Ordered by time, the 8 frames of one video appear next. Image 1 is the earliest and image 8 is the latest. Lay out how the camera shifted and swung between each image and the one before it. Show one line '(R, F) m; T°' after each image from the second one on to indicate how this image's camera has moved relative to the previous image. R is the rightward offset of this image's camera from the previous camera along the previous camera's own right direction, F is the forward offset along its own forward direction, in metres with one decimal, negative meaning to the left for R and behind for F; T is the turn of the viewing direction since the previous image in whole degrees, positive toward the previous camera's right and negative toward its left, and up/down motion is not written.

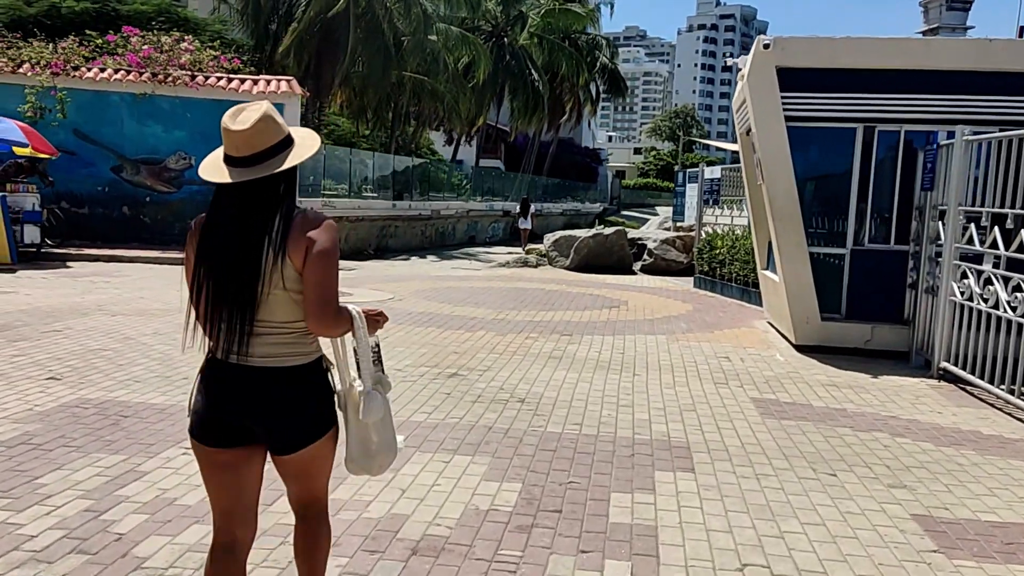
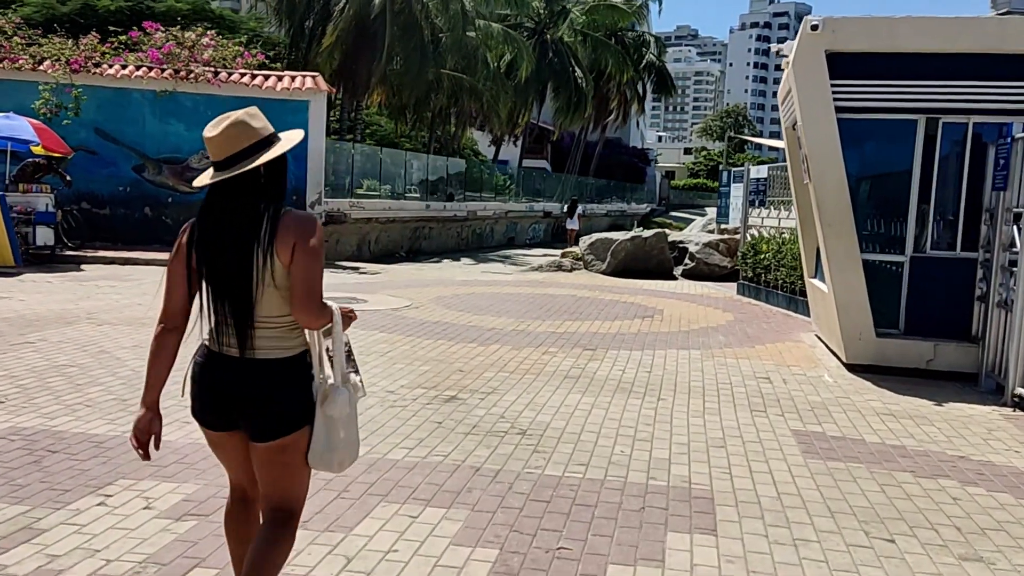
(+0.3, +1.0) m; -3°
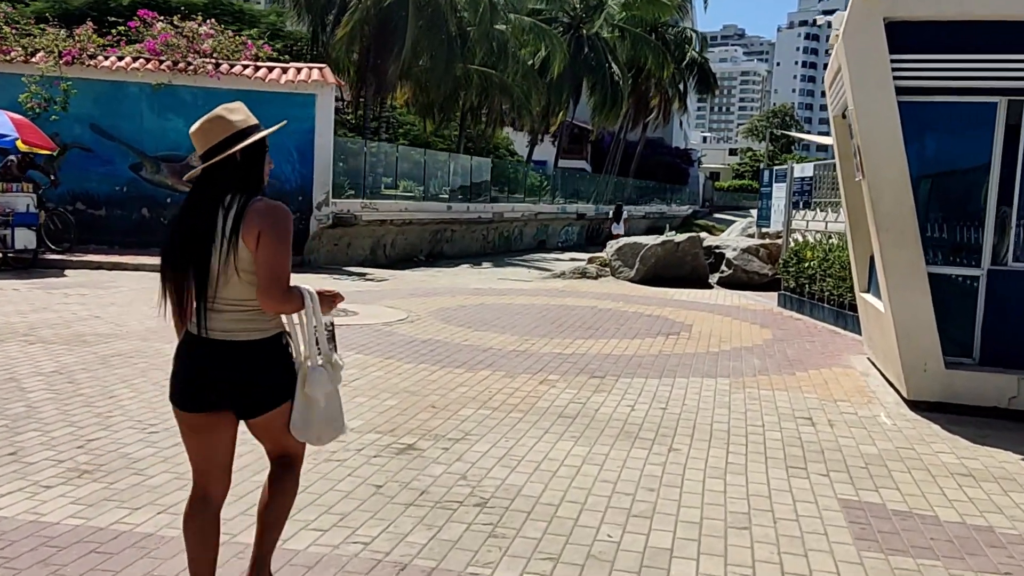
(+0.4, +1.5) m; -3°
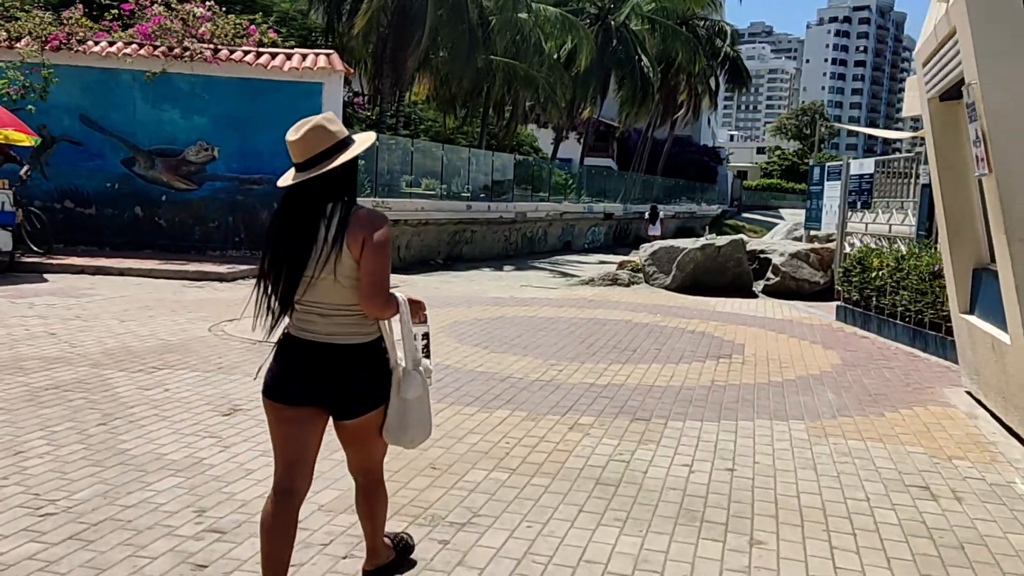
(0.0, +1.6) m; -1°
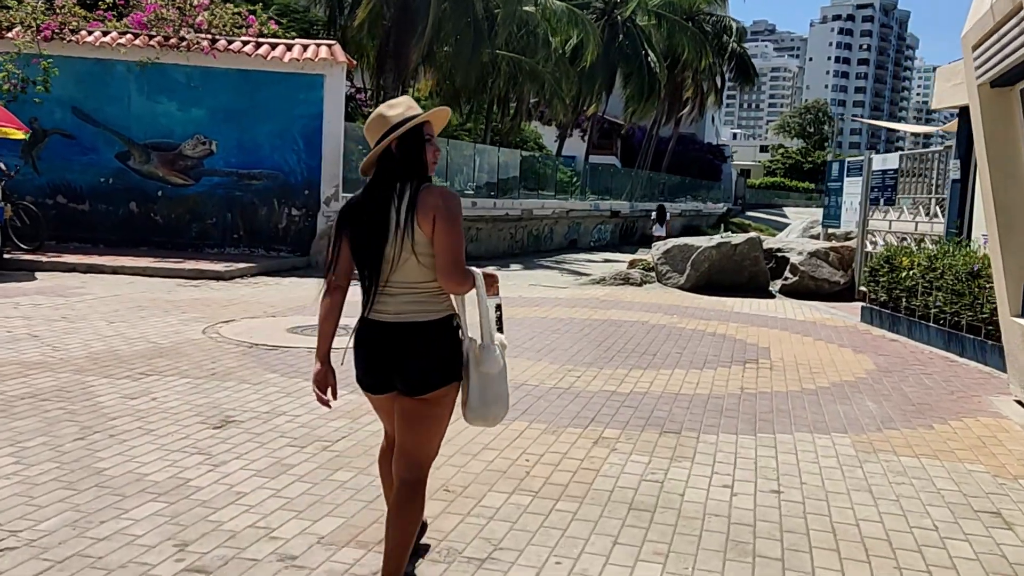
(-0.1, +0.6) m; 0°
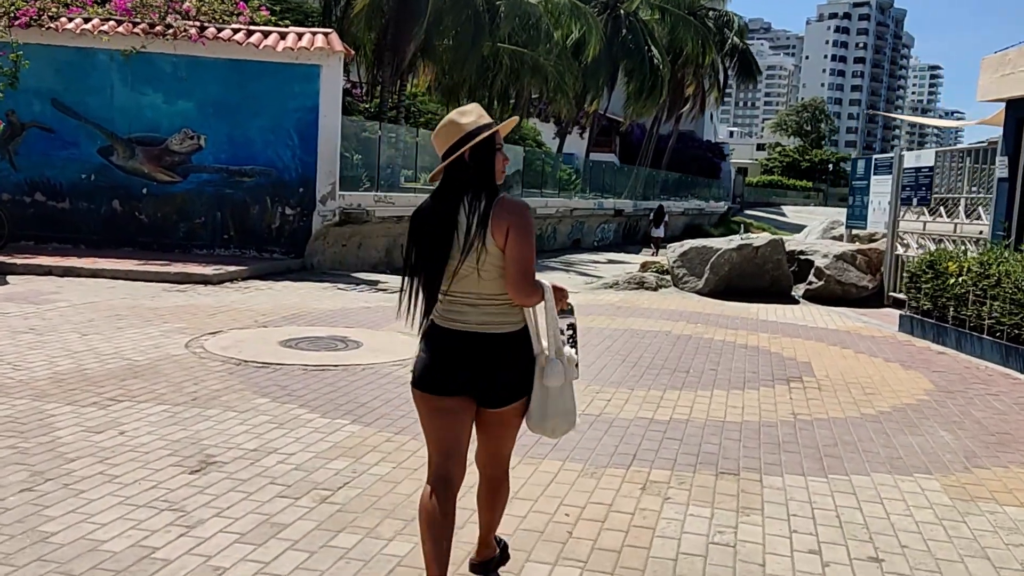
(-0.2, +0.9) m; 0°
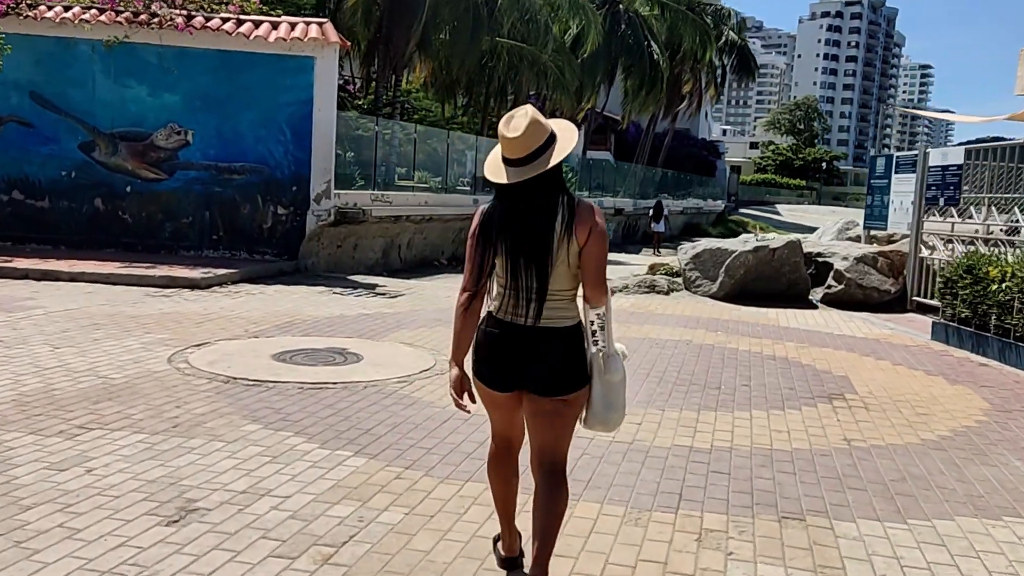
(-0.2, +0.7) m; +1°
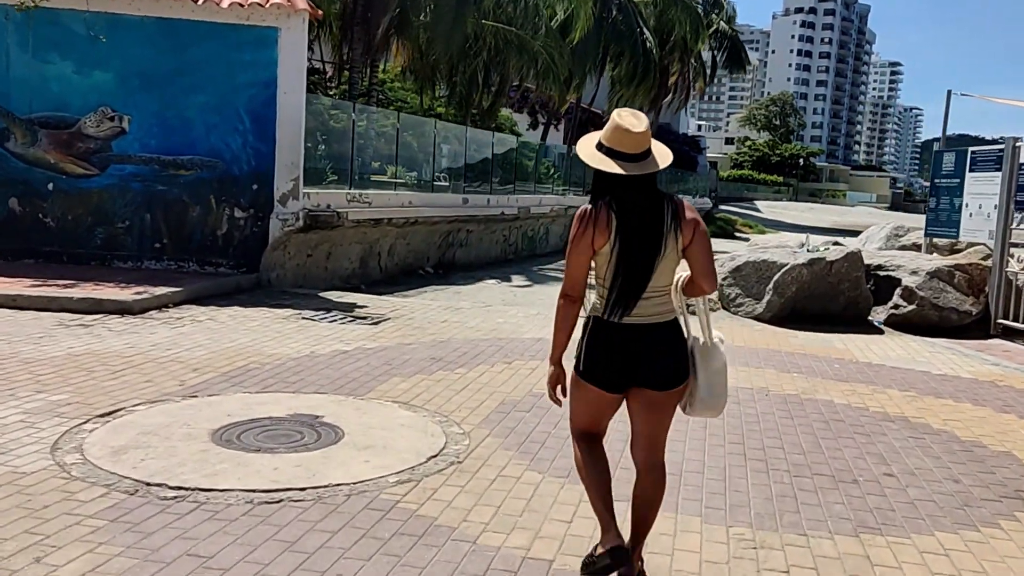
(-0.4, +2.4) m; +2°
